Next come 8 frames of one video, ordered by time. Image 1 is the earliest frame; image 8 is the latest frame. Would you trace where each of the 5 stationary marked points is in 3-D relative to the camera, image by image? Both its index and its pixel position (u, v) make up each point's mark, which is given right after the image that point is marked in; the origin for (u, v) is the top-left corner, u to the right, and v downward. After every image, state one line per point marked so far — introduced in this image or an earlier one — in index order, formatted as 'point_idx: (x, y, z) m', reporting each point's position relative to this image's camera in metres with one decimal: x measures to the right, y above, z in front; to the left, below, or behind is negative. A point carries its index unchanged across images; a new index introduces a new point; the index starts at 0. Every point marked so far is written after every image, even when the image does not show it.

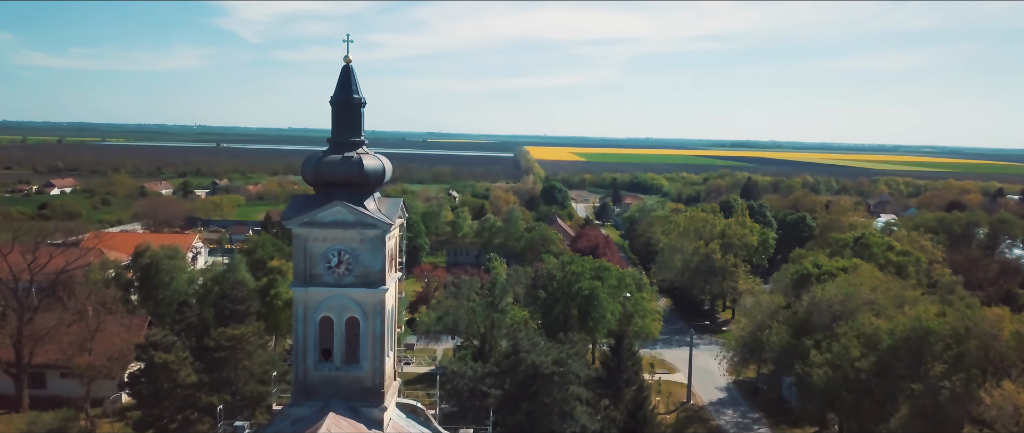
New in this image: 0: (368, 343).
0: (-2.4, -2.1, +13.9) m
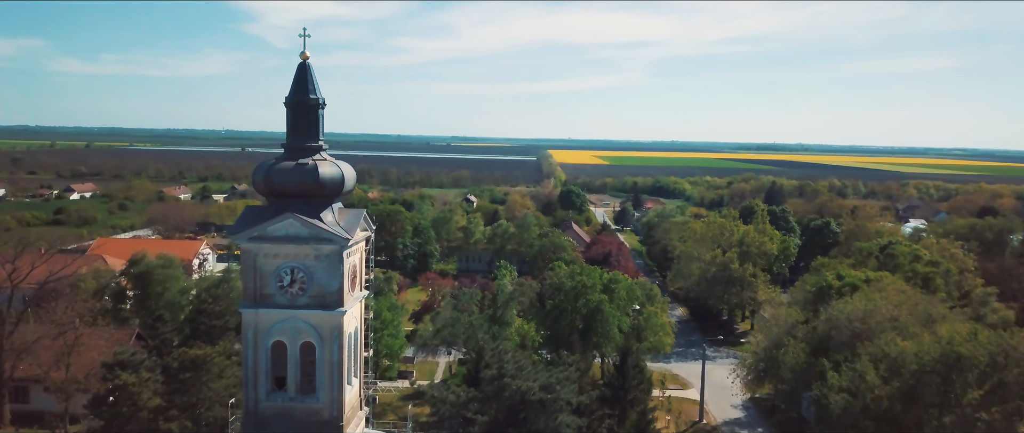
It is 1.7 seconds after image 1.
0: (-2.8, -2.3, +12.5) m
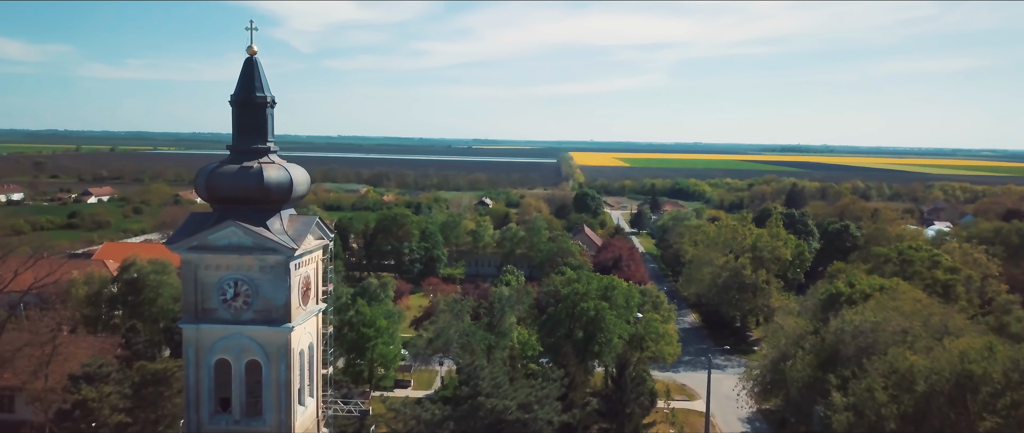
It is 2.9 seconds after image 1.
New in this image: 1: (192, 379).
0: (-3.3, -2.4, +11.5) m
1: (-4.5, -2.2, +11.5) m
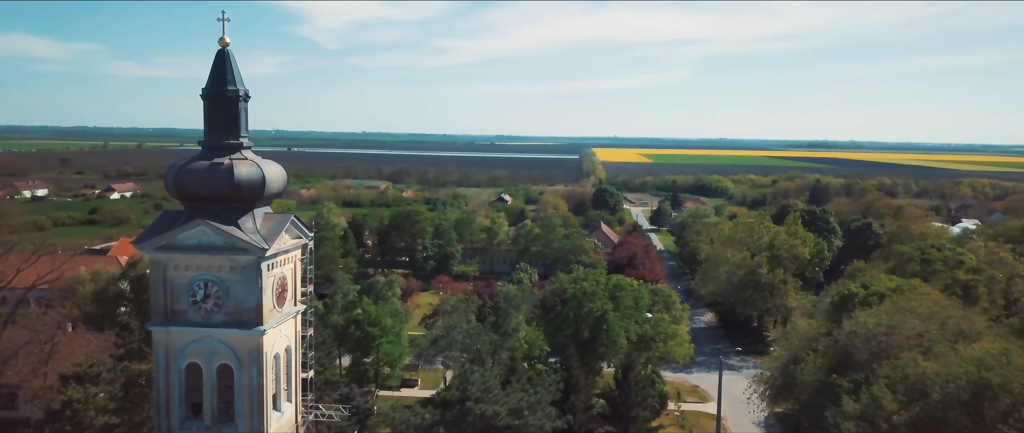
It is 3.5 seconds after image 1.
0: (-3.6, -2.4, +11.0) m
1: (-4.7, -2.2, +11.1) m
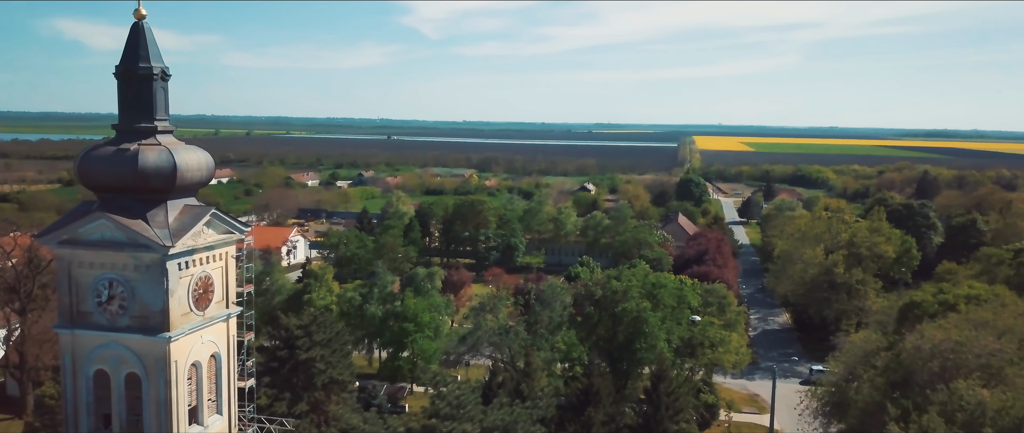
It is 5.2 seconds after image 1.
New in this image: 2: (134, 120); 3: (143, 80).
0: (-4.3, -2.3, +9.9) m
1: (-5.4, -2.1, +10.1) m
2: (-4.6, +1.2, +10.1) m
3: (-4.5, +1.7, +10.0) m
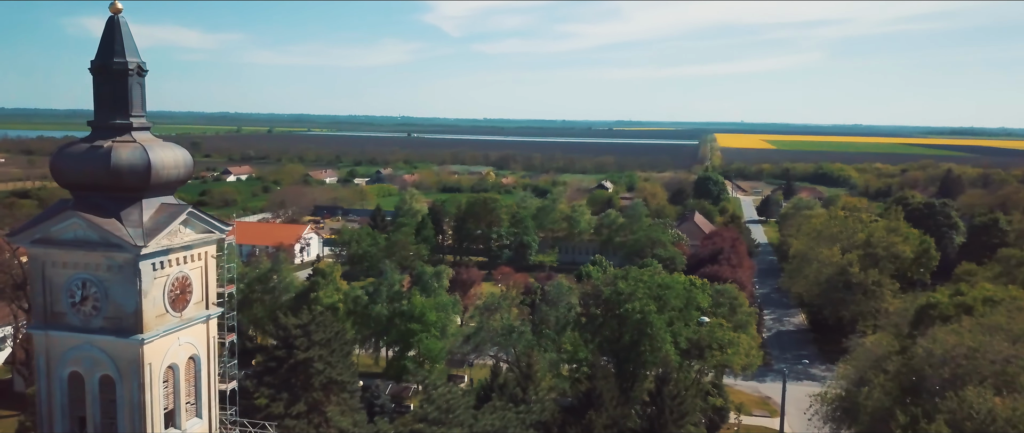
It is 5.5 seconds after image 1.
0: (-4.5, -2.3, +9.7) m
1: (-5.6, -2.1, +9.9) m
2: (-4.8, +1.2, +9.8) m
3: (-4.7, +1.7, +9.8) m
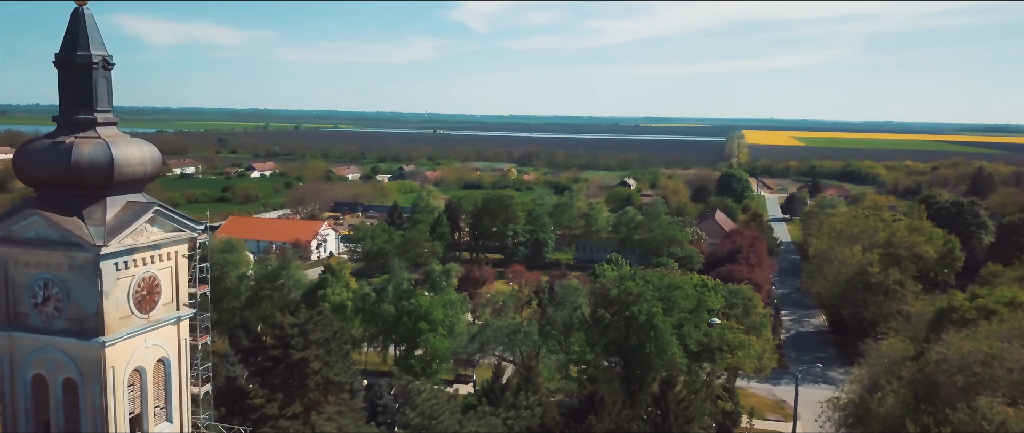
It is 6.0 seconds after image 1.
0: (-4.8, -2.3, +9.4) m
1: (-5.9, -2.1, +9.6) m
2: (-5.1, +1.2, +9.5) m
3: (-4.9, +1.7, +9.5) m
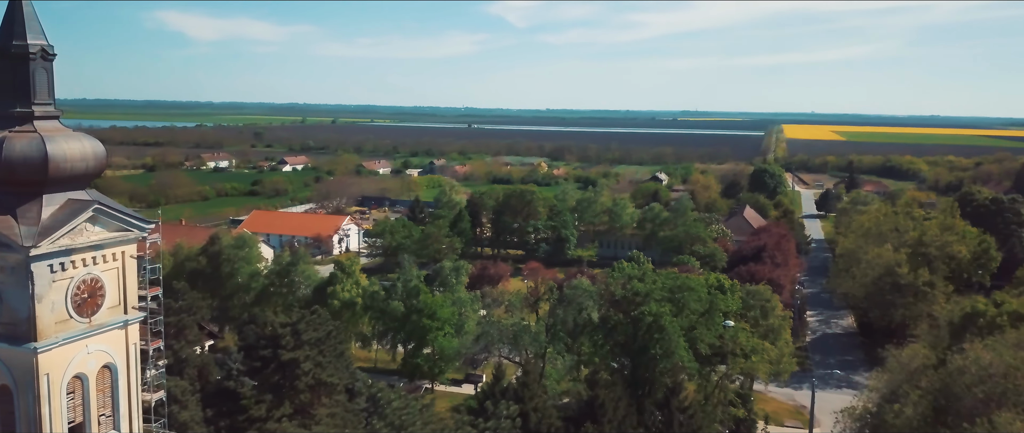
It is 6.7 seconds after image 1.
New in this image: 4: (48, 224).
0: (-5.3, -2.3, +8.9) m
1: (-6.4, -2.1, +9.2) m
2: (-5.5, +1.2, +9.0) m
3: (-5.4, +1.7, +9.0) m
4: (-5.0, -0.1, +8.9) m
